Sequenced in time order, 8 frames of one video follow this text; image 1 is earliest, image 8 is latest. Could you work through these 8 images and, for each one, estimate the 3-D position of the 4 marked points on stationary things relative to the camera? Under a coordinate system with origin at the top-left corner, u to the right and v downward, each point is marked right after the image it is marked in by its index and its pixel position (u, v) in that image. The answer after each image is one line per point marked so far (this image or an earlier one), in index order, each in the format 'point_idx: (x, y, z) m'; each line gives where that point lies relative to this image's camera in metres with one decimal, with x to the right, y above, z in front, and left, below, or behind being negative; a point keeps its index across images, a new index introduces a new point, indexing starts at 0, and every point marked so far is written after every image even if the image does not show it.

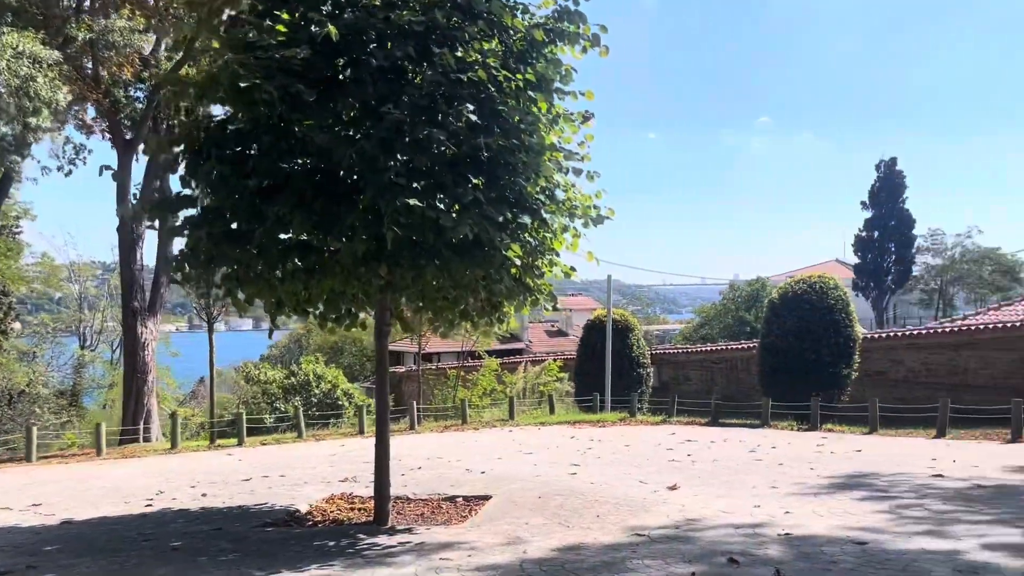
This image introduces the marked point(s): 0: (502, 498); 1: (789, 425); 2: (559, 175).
0: (-0.1, -2.3, +9.3) m
1: (+5.6, -2.8, +17.1) m
2: (+0.4, +1.1, +8.0) m
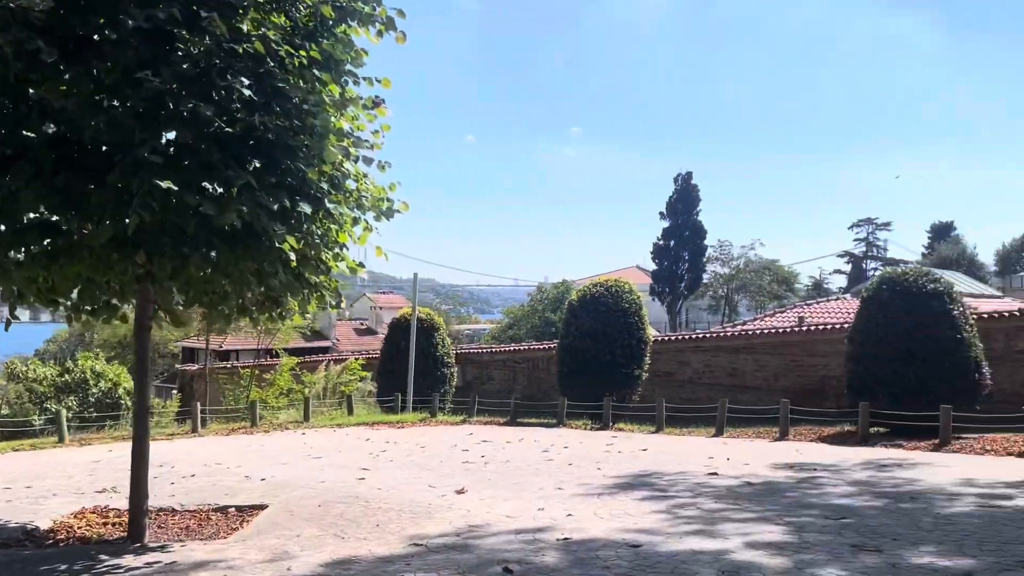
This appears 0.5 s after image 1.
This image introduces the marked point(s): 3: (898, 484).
0: (-2.4, -2.3, +8.7) m
1: (+1.5, -2.8, +17.5) m
2: (-1.5, +1.1, +7.6) m
3: (+4.2, -2.1, +9.2) m
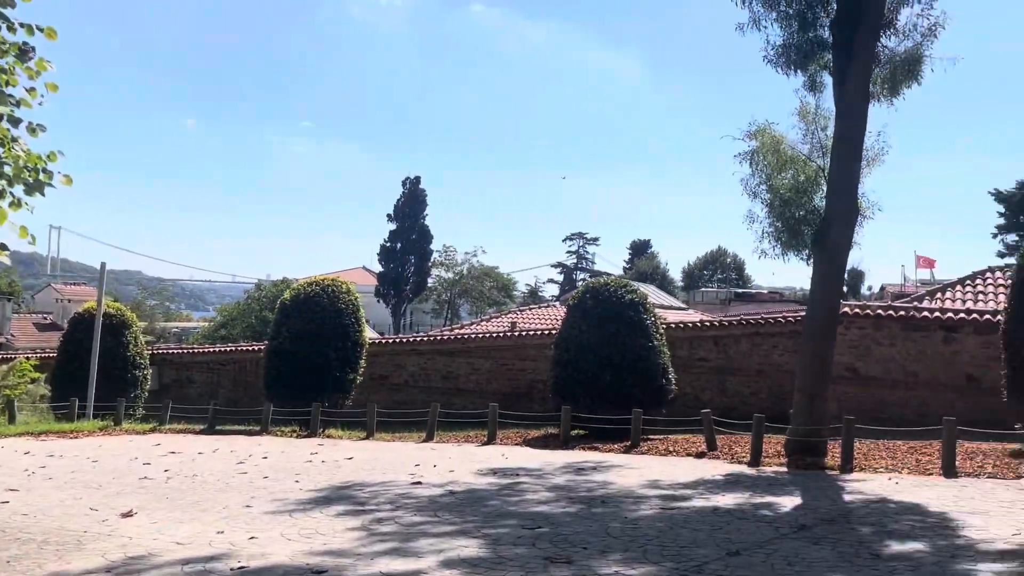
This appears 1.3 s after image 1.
0: (-5.2, -2.1, +6.9) m
1: (-4.3, -2.8, +16.4) m
2: (-3.9, +1.2, +6.1) m
3: (+0.9, -2.2, +9.5) m
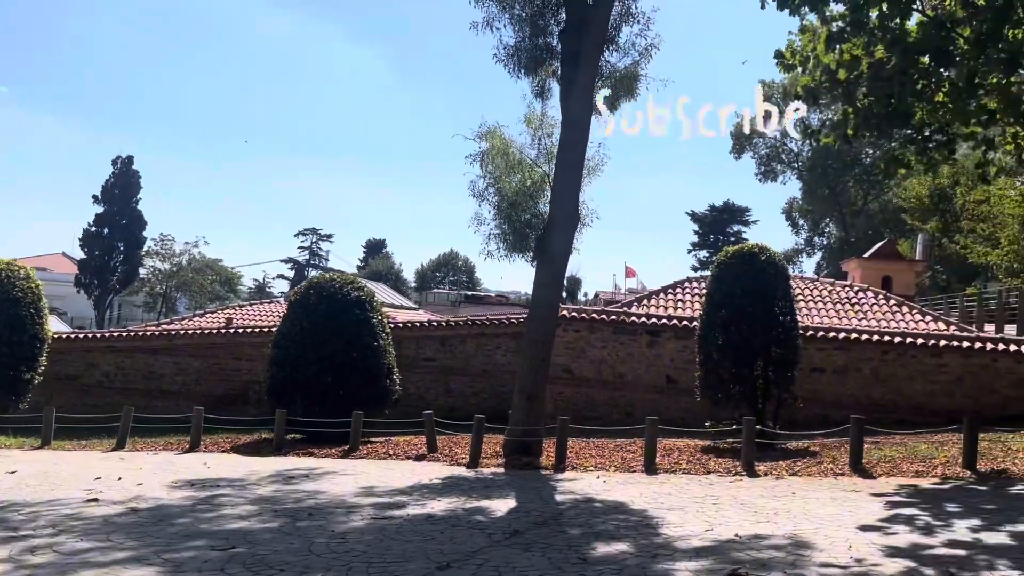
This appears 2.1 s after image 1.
0: (-7.2, -1.8, +4.4) m
1: (-9.3, -2.5, +13.7) m
2: (-5.6, +1.4, +4.1) m
3: (-2.2, -2.2, +8.8) m
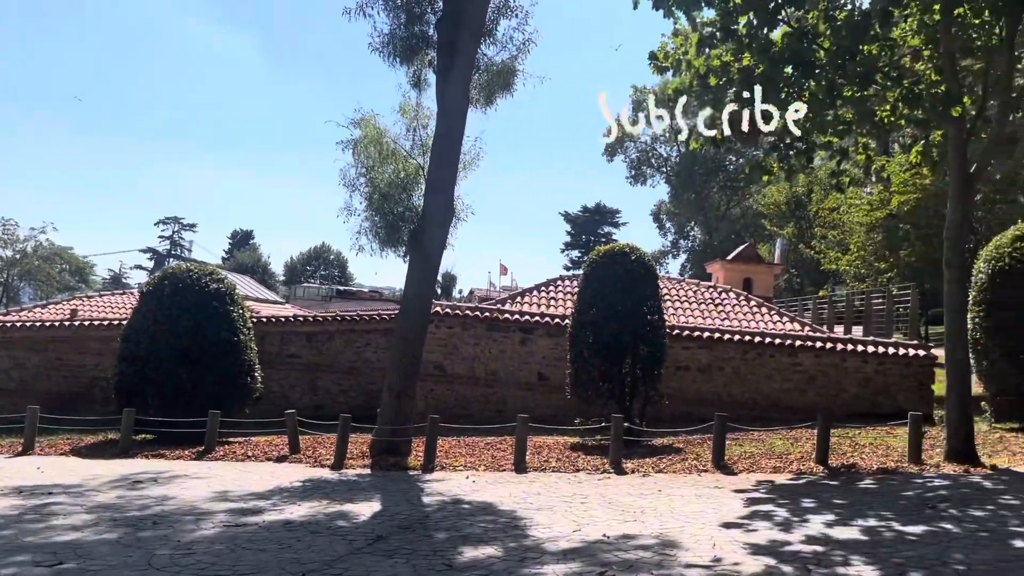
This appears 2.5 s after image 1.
0: (-7.8, -1.7, +3.0) m
1: (-11.3, -2.3, +12.0) m
2: (-6.1, +1.6, +3.0) m
3: (-3.5, -2.1, +8.1) m
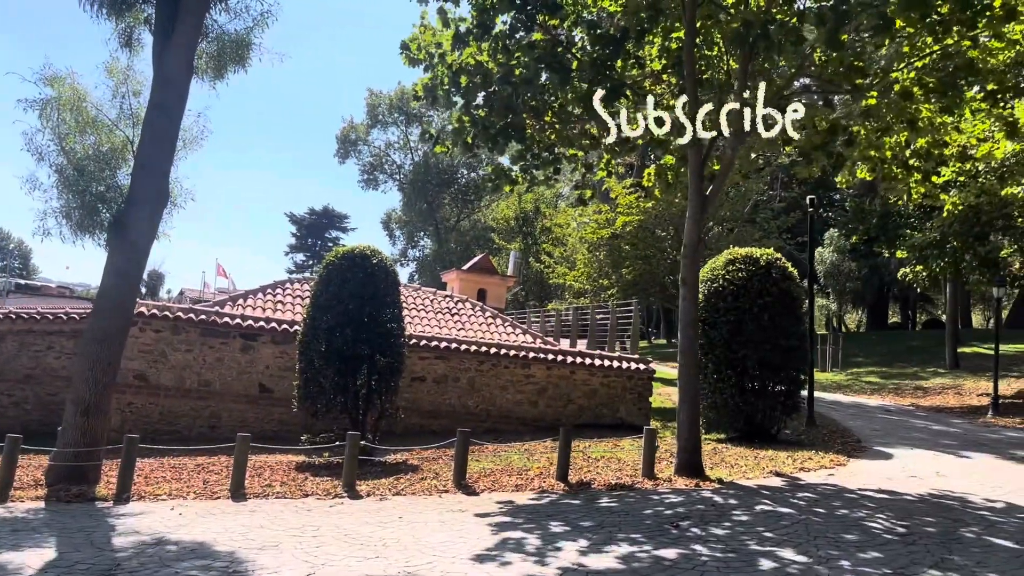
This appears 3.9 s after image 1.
0: (-8.1, -1.3, -0.5) m
1: (-14.2, -1.8, +6.9) m
2: (-6.3, +1.9, +0.1) m
3: (-5.6, -1.9, +5.7) m
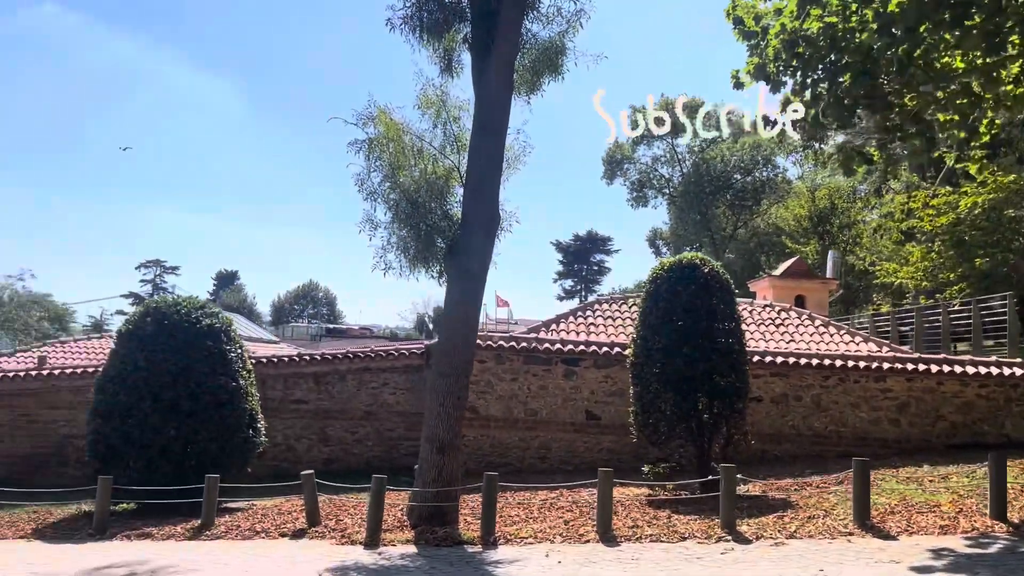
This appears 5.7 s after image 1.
0: (-6.9, -1.8, +0.6) m
1: (-10.5, -2.9, +9.5) m
2: (-5.3, +1.5, +0.8) m
3: (-2.7, -2.3, +5.8) m
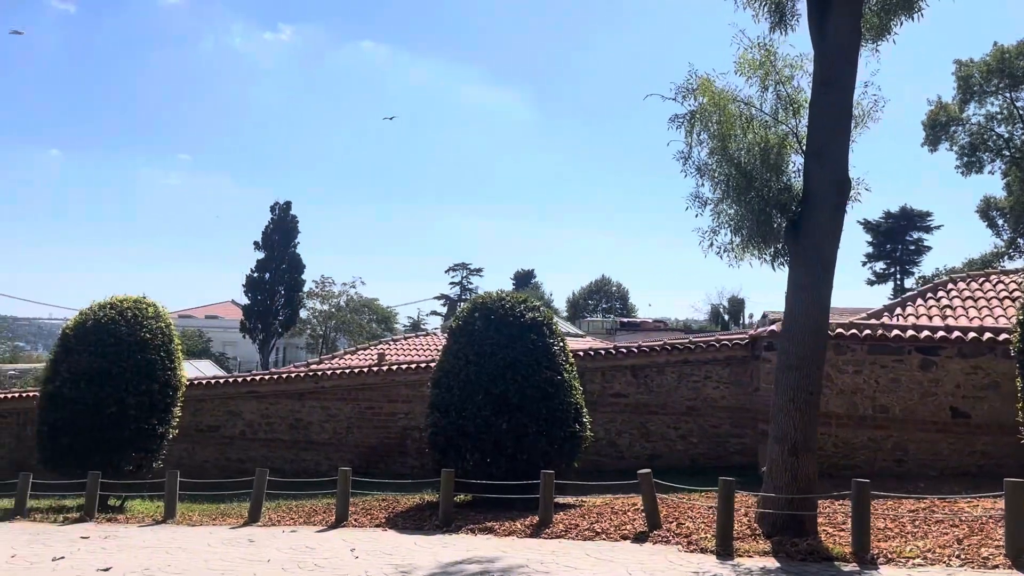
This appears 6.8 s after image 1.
0: (-5.9, -2.0, +2.1) m
1: (-6.3, -3.1, +11.6) m
2: (-4.4, +1.3, +1.7) m
3: (-0.2, -2.2, +5.5) m
